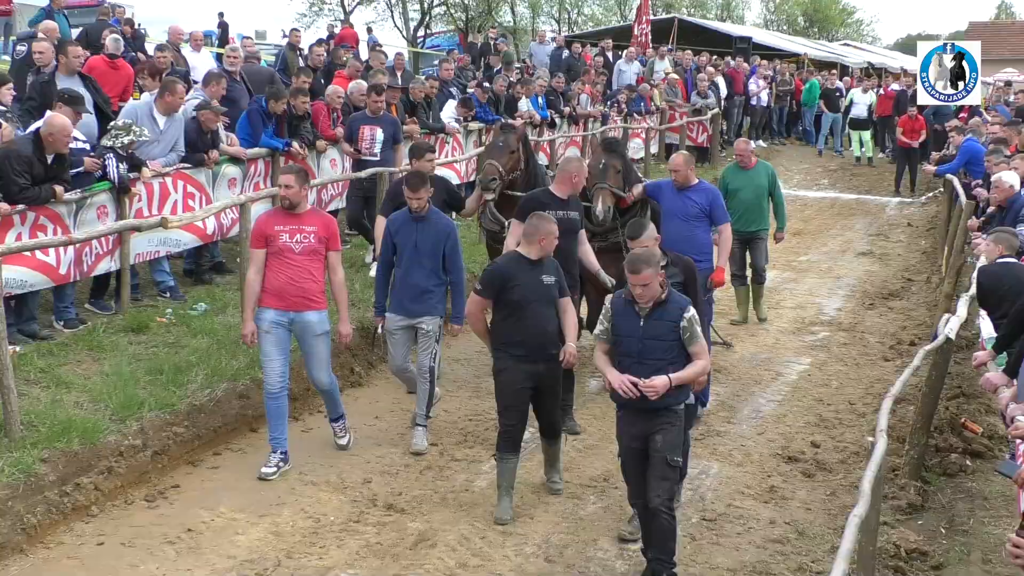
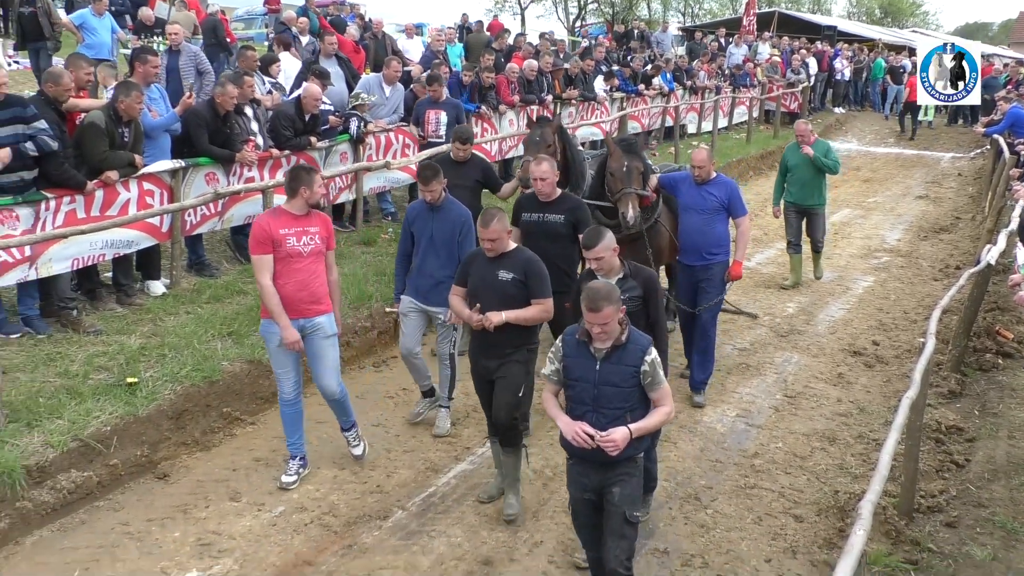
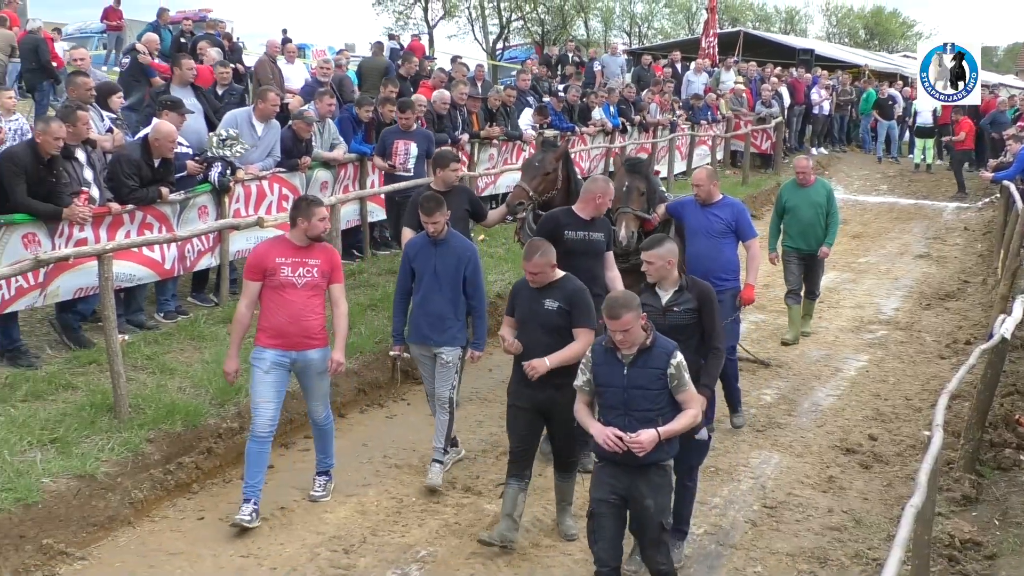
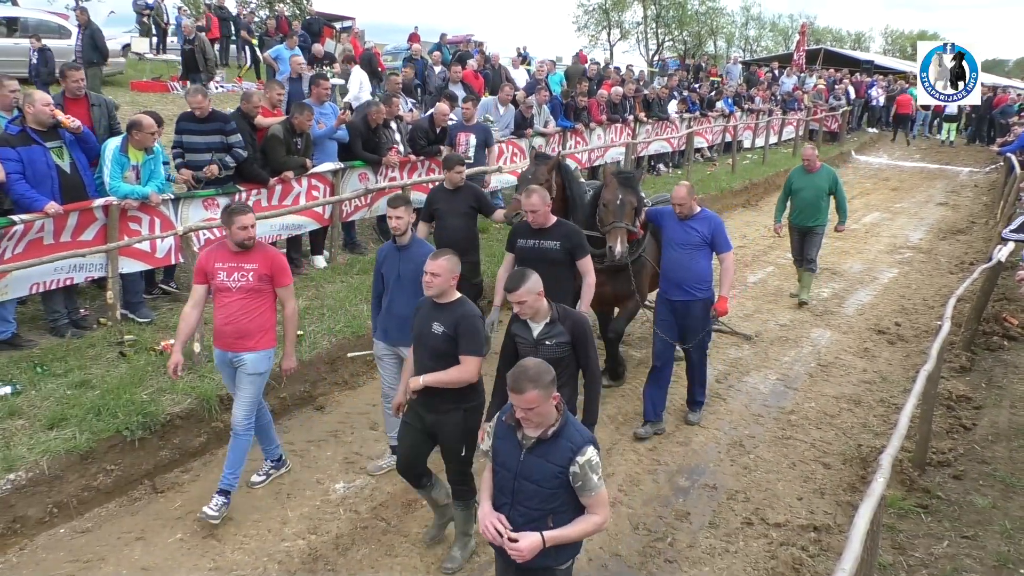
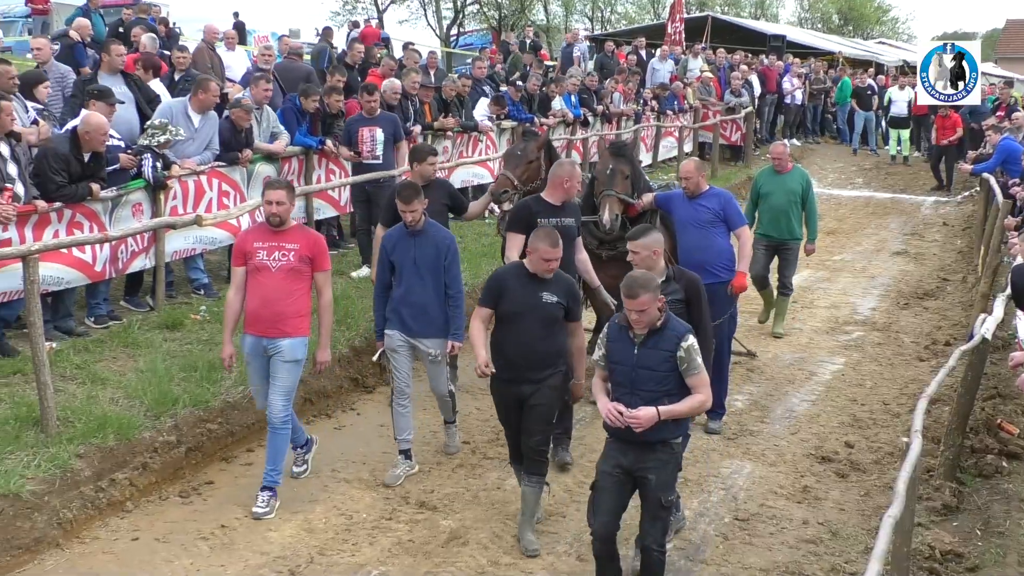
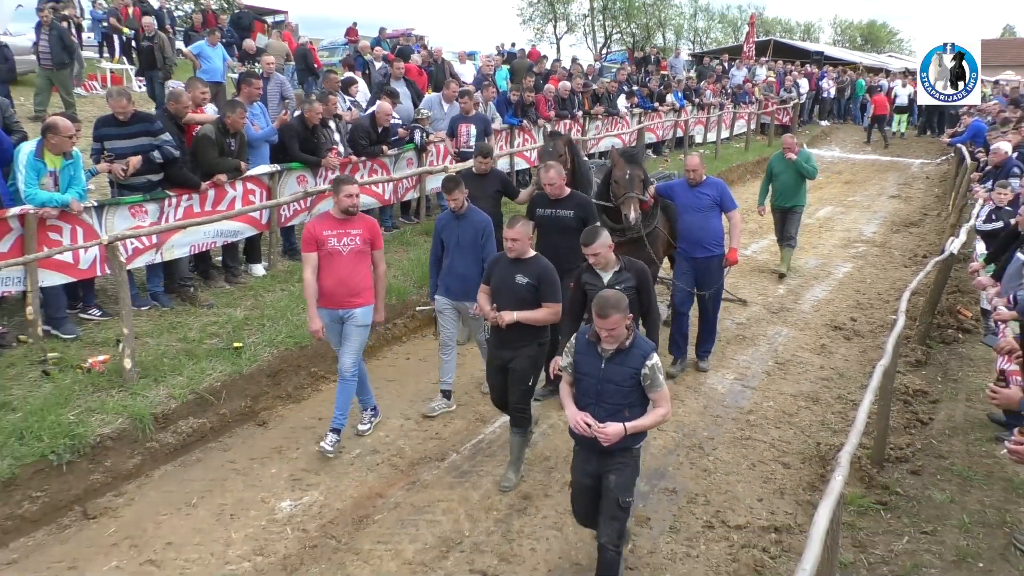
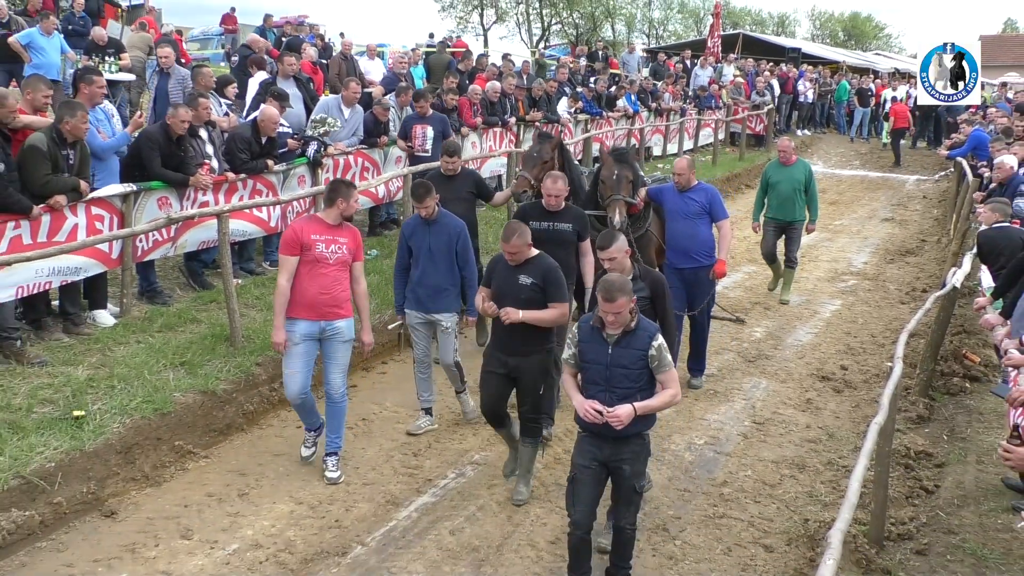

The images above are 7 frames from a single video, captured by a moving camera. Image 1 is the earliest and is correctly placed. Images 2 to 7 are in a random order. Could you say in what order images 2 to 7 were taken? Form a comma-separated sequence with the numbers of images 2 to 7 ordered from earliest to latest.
5, 3, 7, 2, 6, 4
